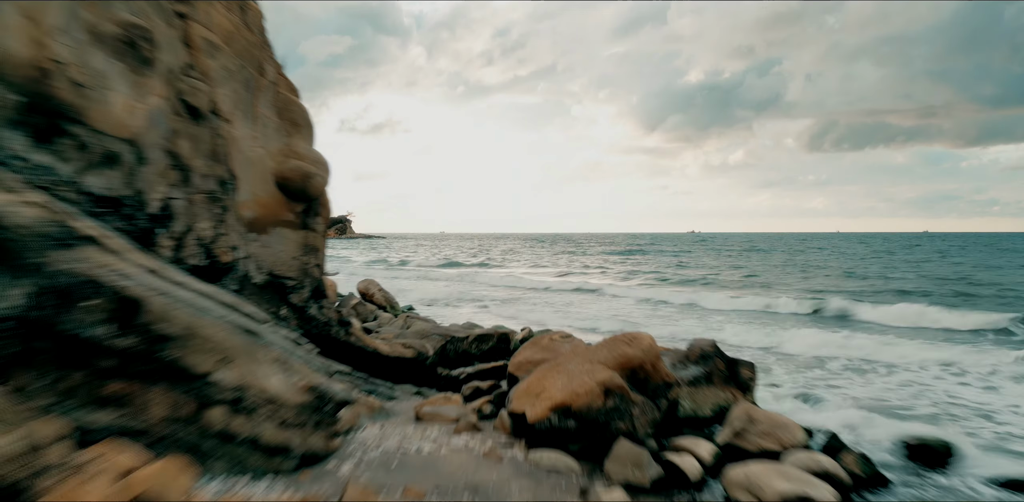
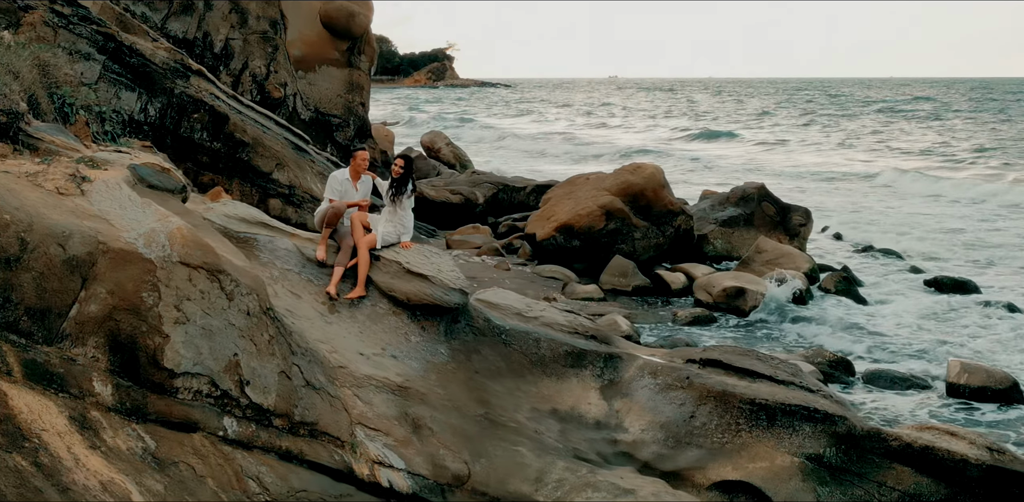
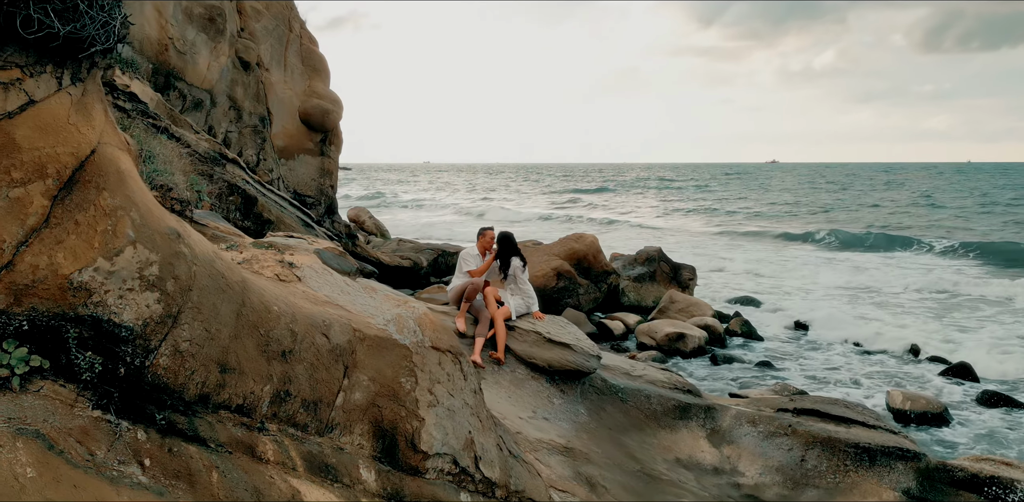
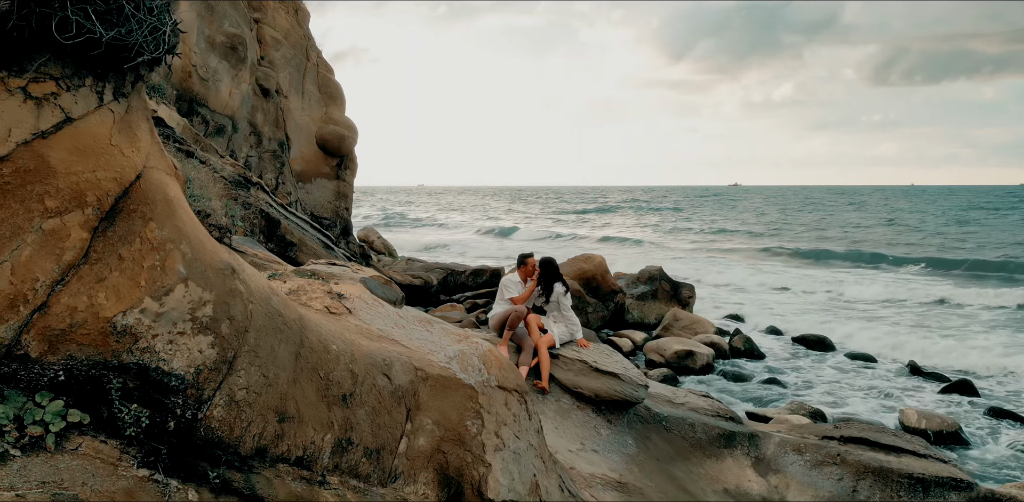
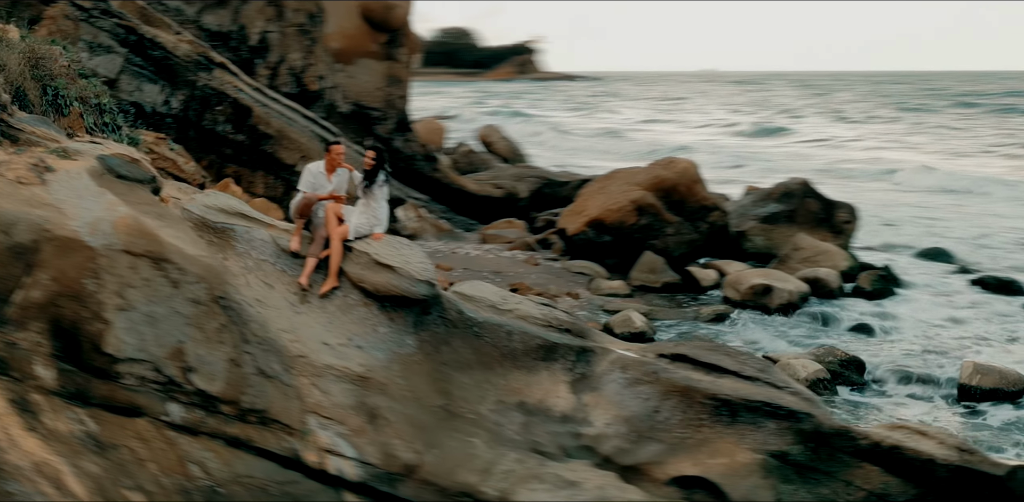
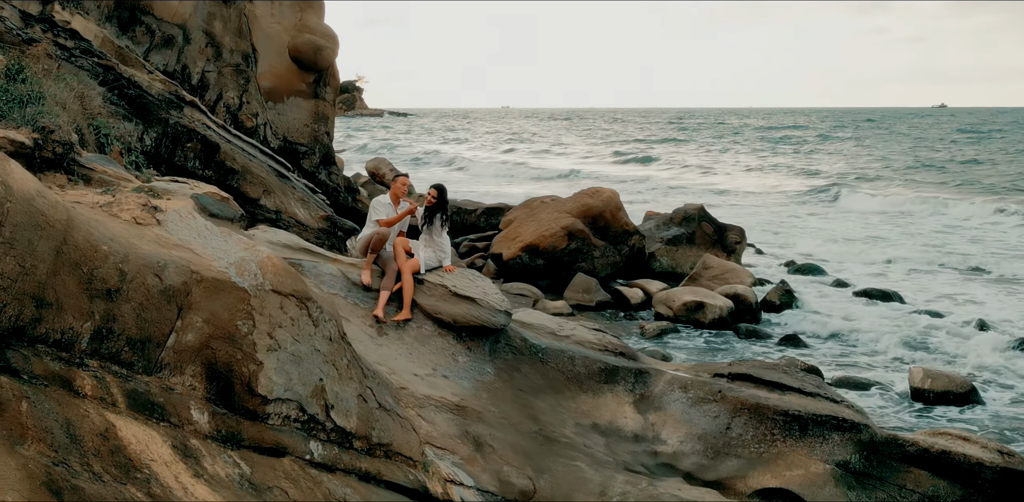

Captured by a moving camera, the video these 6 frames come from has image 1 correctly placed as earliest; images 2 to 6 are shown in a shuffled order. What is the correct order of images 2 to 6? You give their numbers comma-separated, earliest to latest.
4, 3, 6, 2, 5
